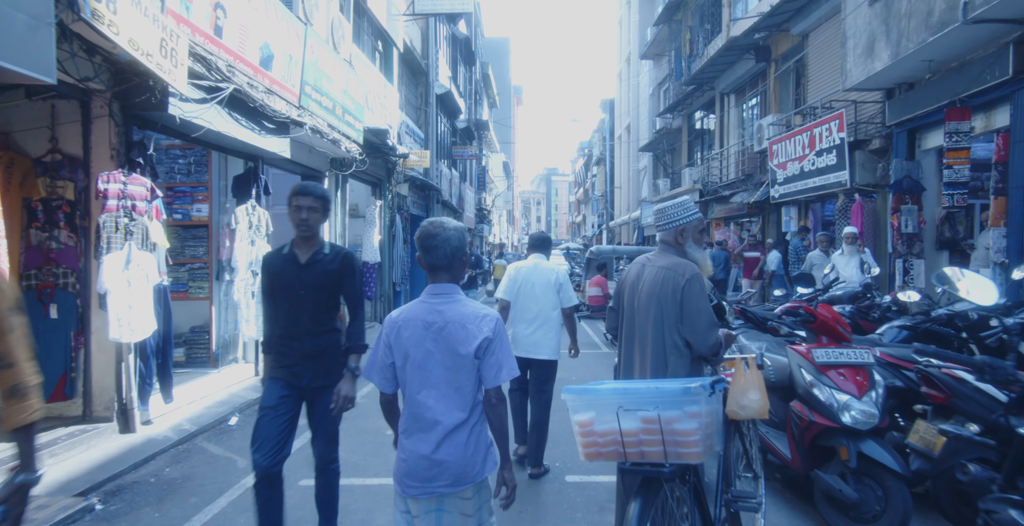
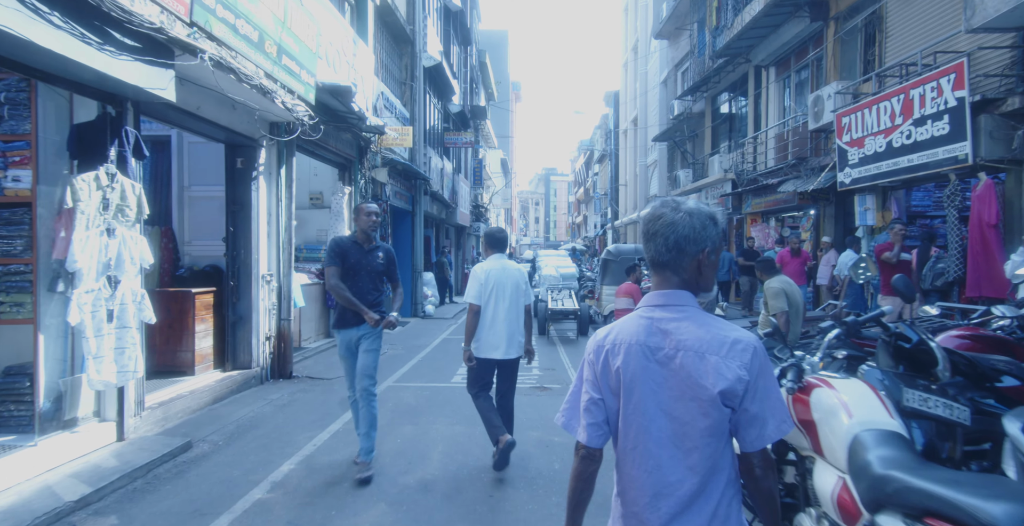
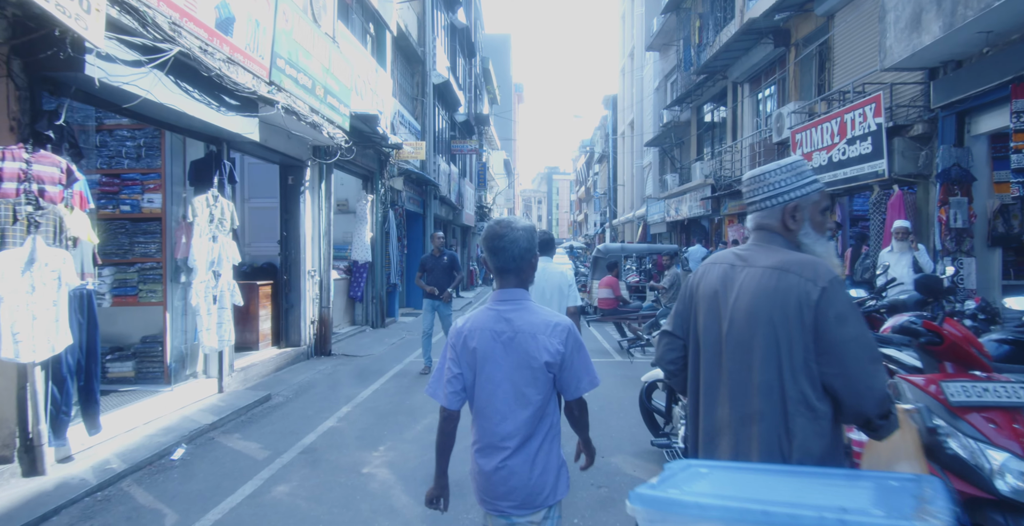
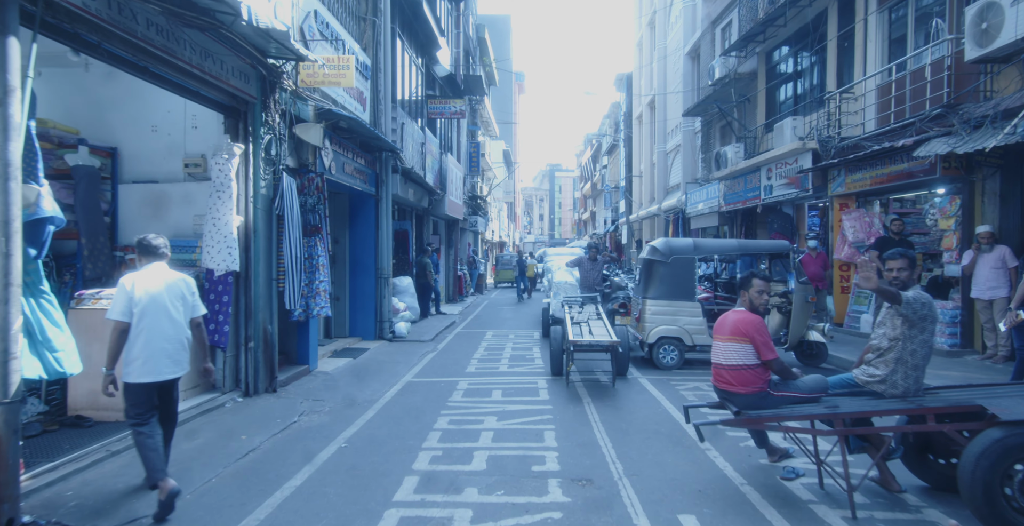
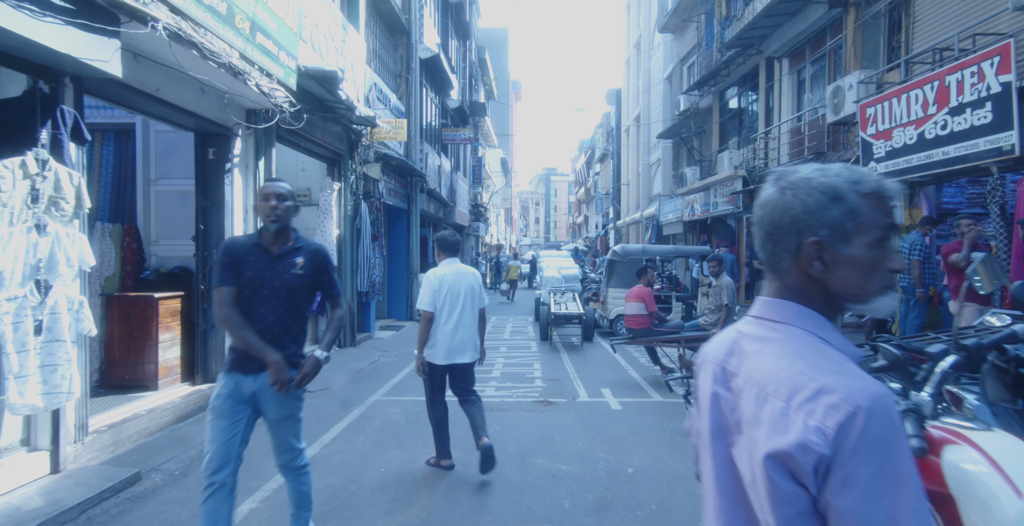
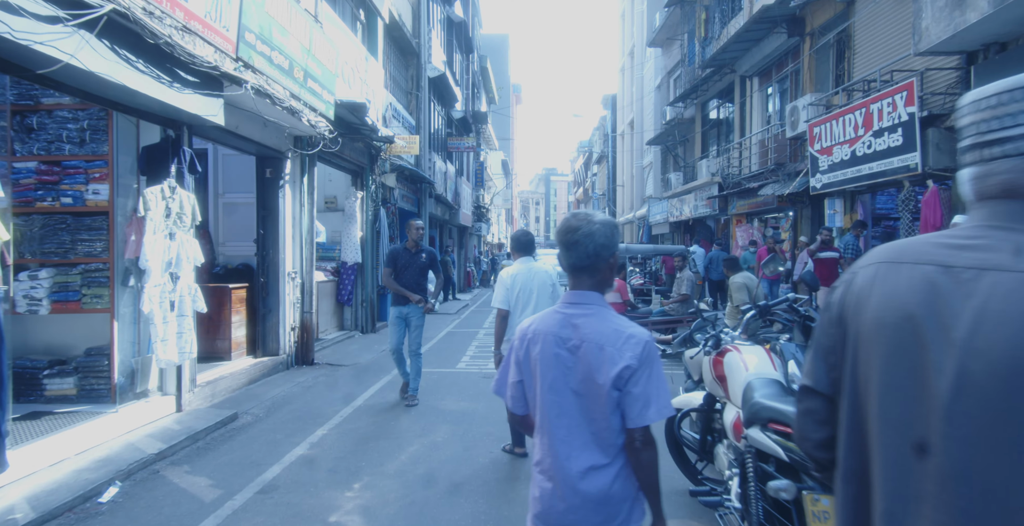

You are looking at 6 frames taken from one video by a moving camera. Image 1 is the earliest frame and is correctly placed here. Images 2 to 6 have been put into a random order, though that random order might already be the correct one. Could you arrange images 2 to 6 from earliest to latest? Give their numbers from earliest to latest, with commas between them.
3, 6, 2, 5, 4
